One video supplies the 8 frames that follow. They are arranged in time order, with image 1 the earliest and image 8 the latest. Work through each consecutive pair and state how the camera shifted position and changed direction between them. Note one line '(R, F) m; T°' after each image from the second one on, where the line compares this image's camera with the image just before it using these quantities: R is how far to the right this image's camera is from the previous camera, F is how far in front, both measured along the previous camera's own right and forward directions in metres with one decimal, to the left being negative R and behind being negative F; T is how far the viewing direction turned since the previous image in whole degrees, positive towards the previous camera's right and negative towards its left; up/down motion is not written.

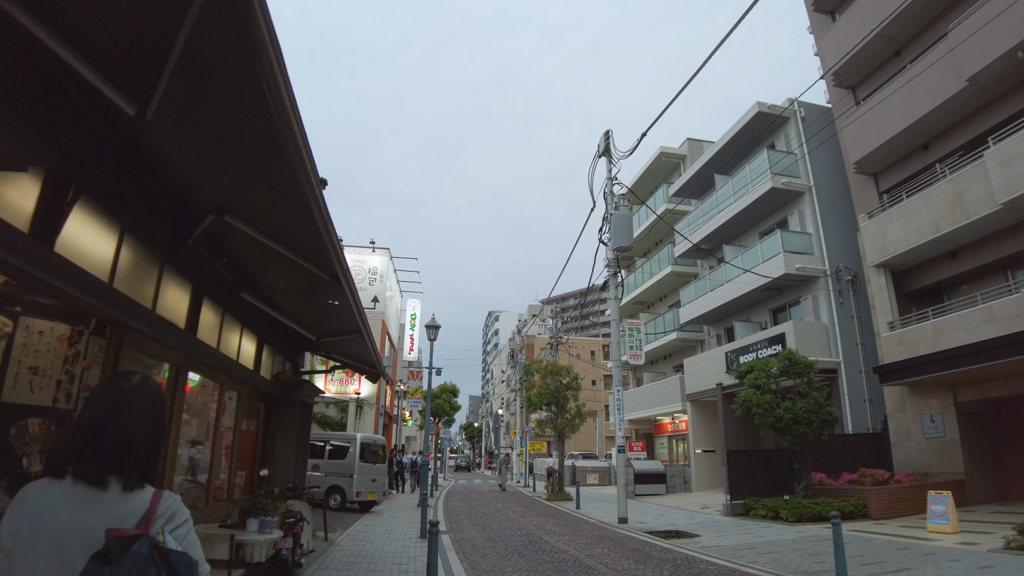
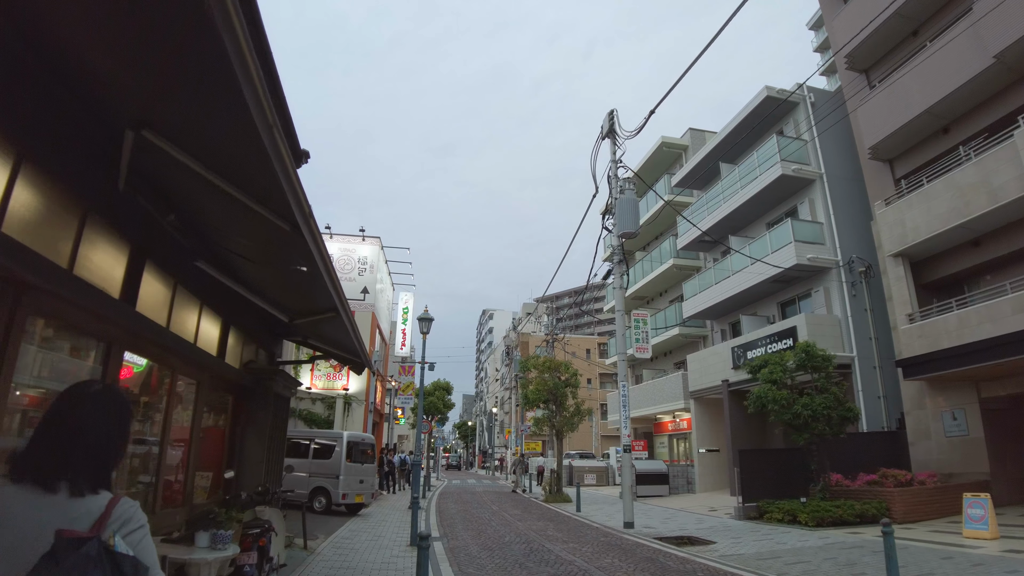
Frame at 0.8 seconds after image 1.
(-0.1, +1.0) m; +1°
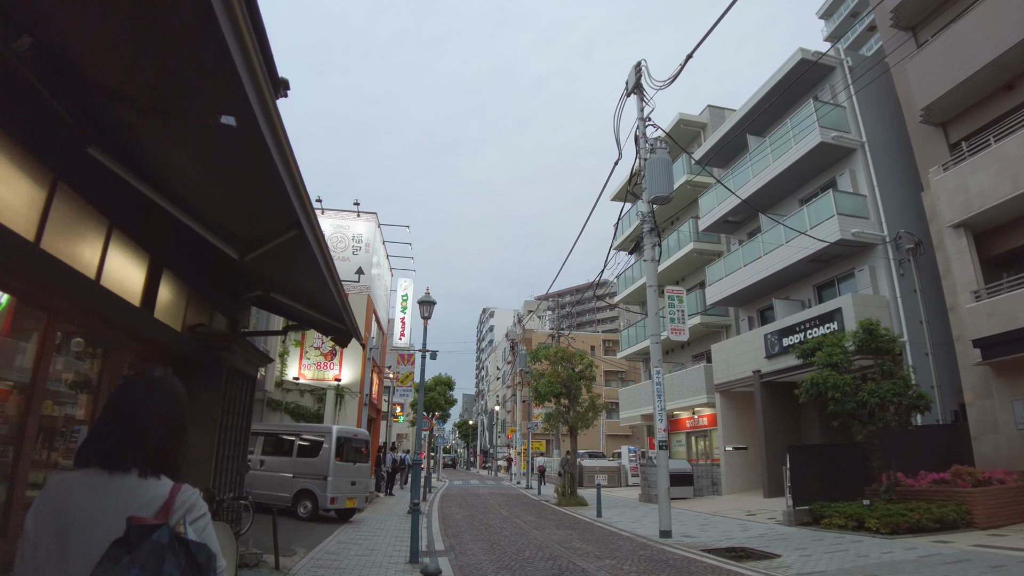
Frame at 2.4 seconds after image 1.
(-0.3, +1.9) m; 0°
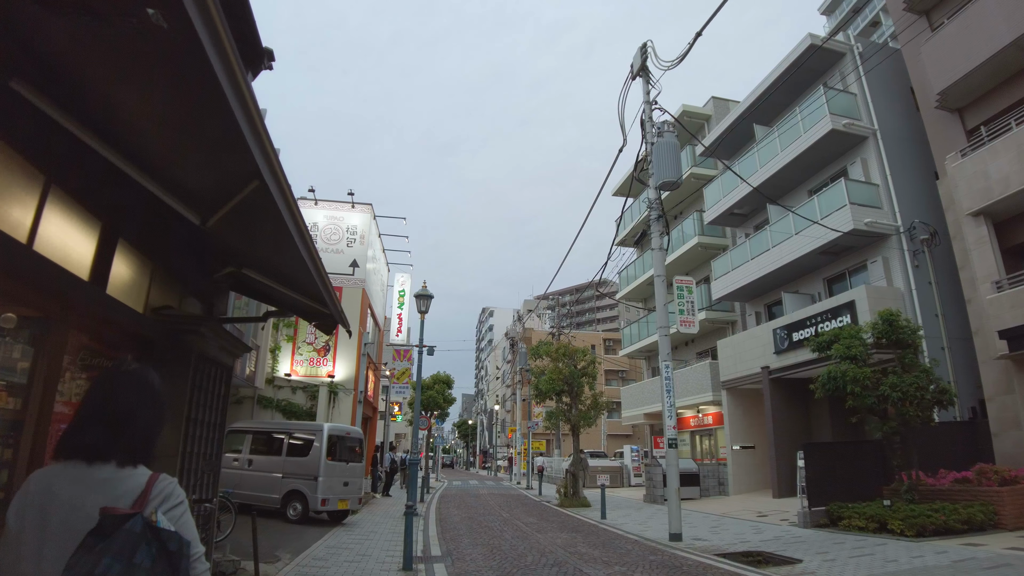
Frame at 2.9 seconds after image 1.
(0.0, +0.6) m; 0°
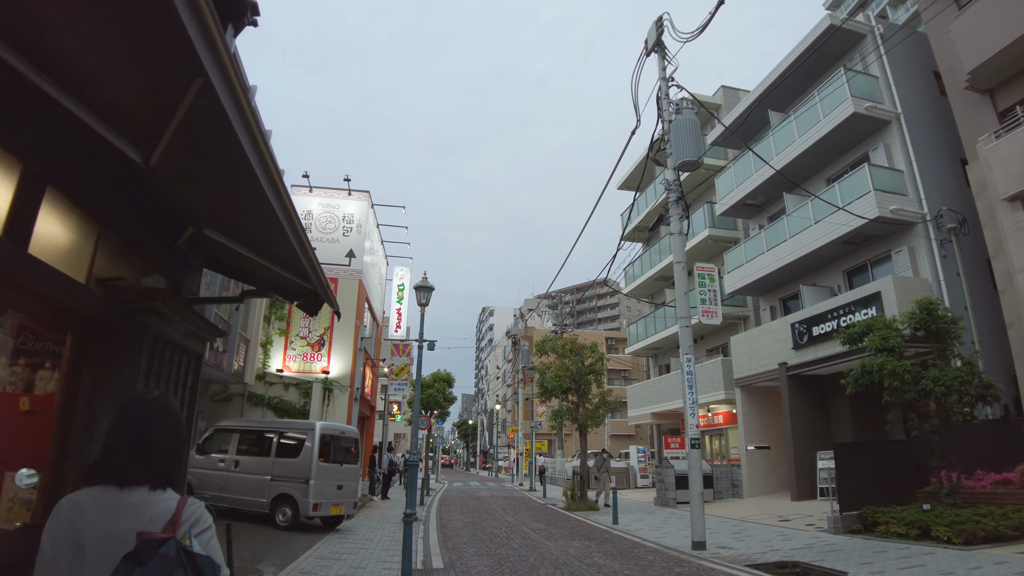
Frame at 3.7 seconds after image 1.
(-0.2, +0.9) m; 0°
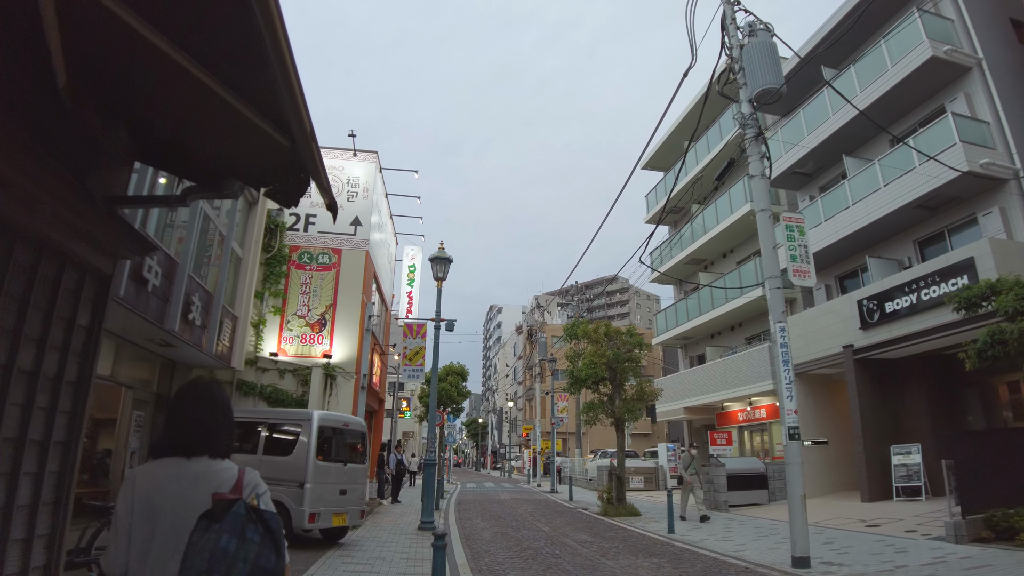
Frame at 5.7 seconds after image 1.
(-0.6, +2.1) m; 0°
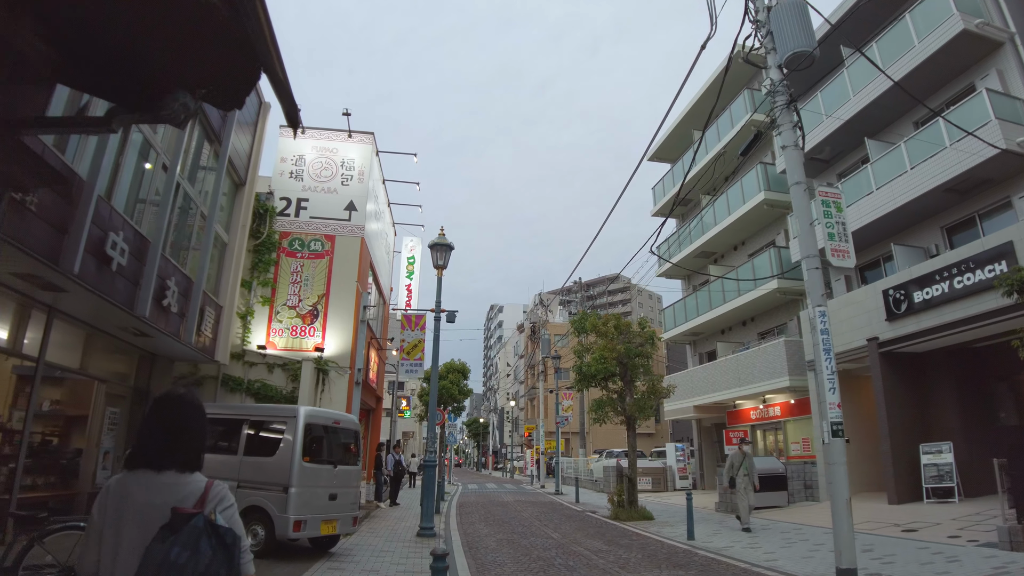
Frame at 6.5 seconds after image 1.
(-0.1, +0.9) m; 0°
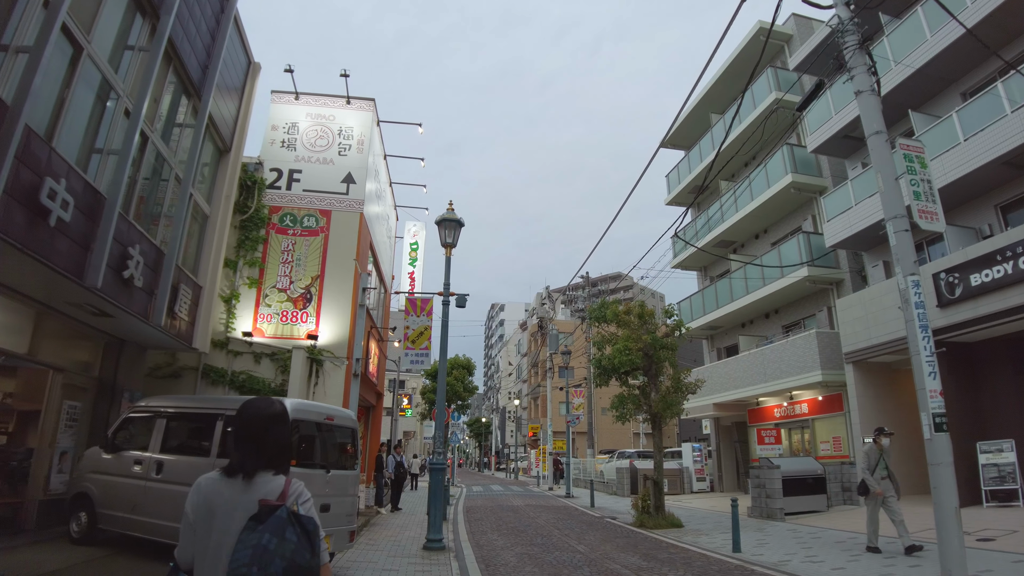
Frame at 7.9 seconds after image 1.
(-0.3, +1.3) m; 0°
